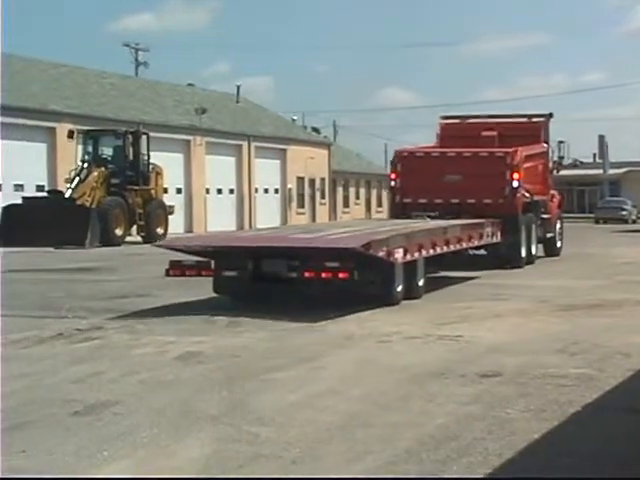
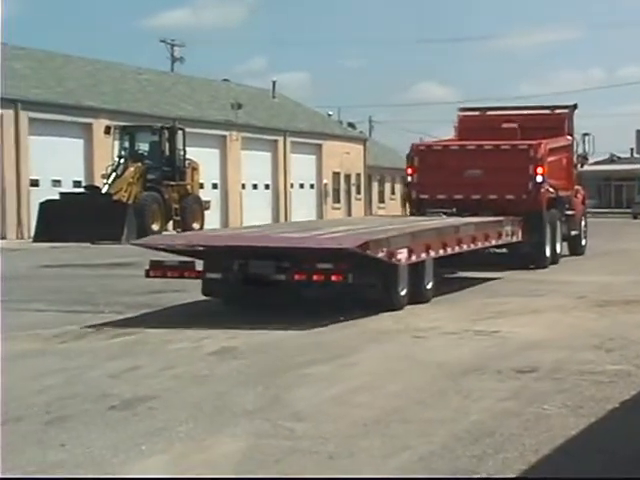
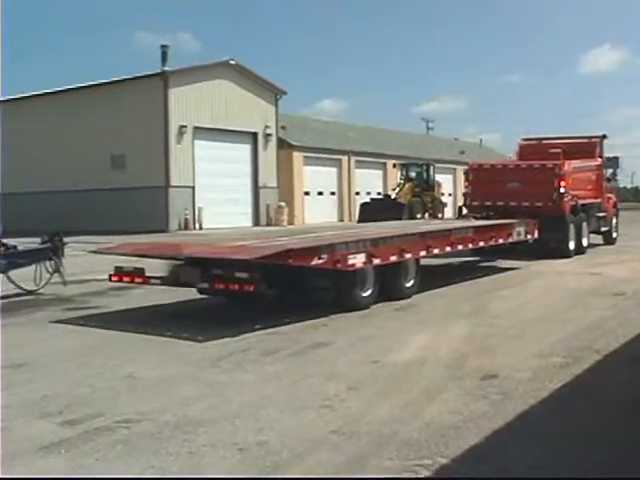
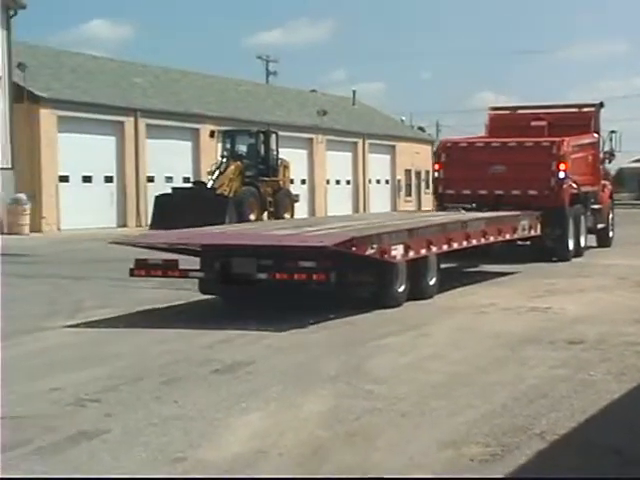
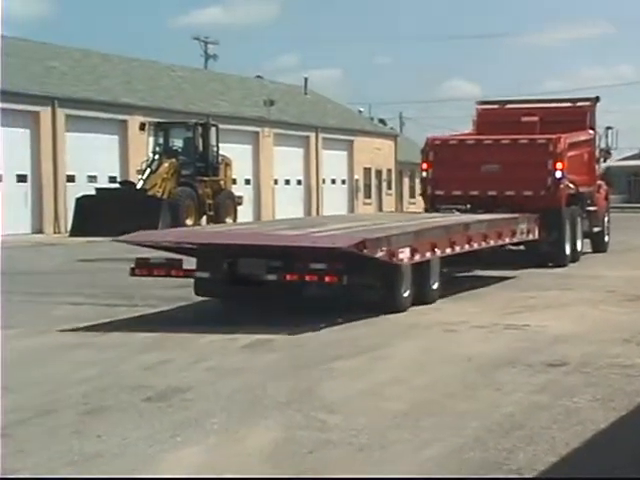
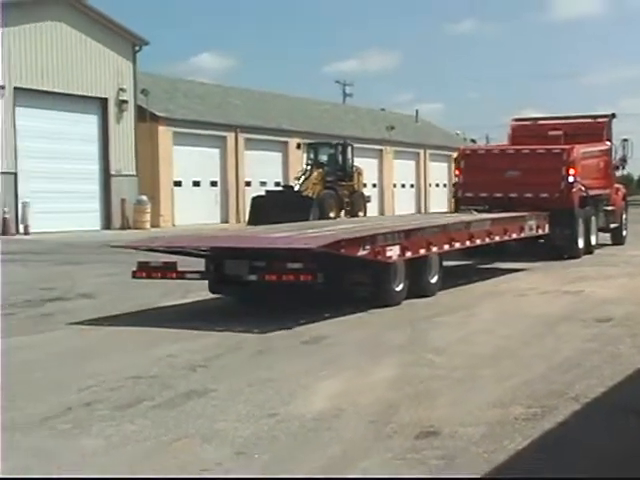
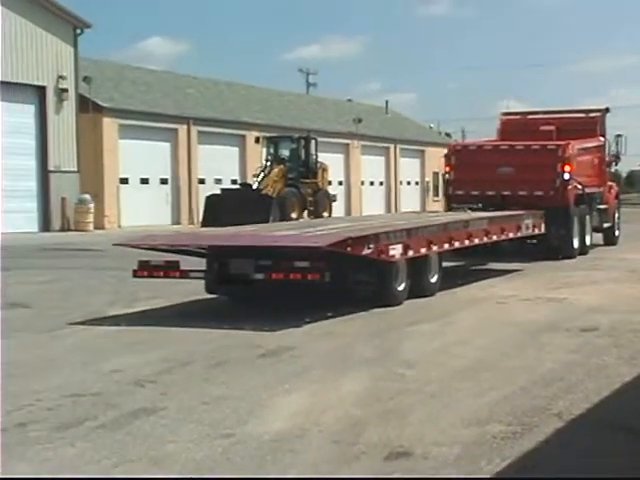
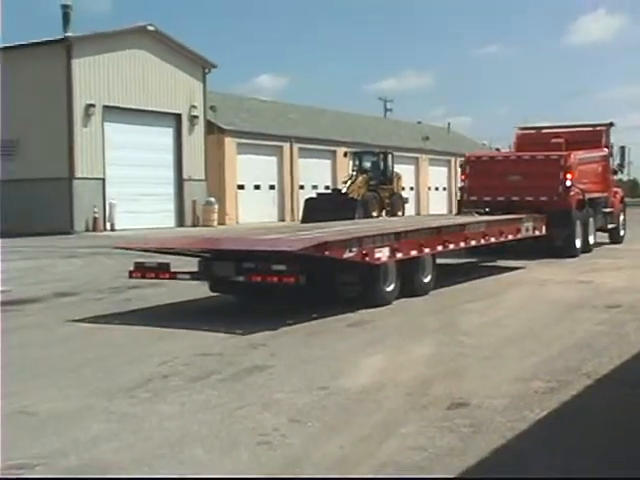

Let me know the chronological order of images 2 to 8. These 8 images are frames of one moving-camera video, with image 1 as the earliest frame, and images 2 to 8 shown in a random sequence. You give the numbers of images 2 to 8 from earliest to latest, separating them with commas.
2, 5, 4, 7, 6, 8, 3
